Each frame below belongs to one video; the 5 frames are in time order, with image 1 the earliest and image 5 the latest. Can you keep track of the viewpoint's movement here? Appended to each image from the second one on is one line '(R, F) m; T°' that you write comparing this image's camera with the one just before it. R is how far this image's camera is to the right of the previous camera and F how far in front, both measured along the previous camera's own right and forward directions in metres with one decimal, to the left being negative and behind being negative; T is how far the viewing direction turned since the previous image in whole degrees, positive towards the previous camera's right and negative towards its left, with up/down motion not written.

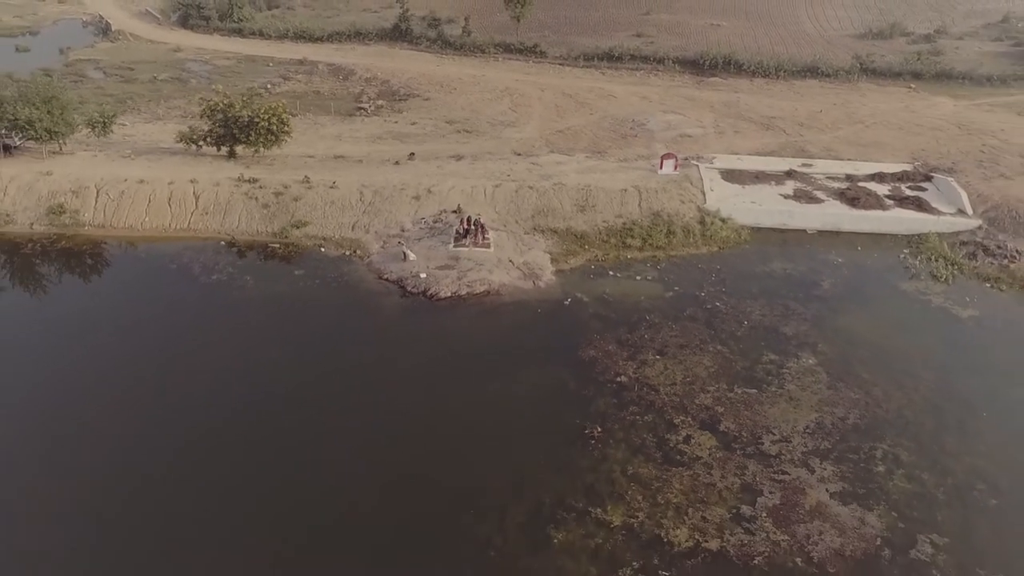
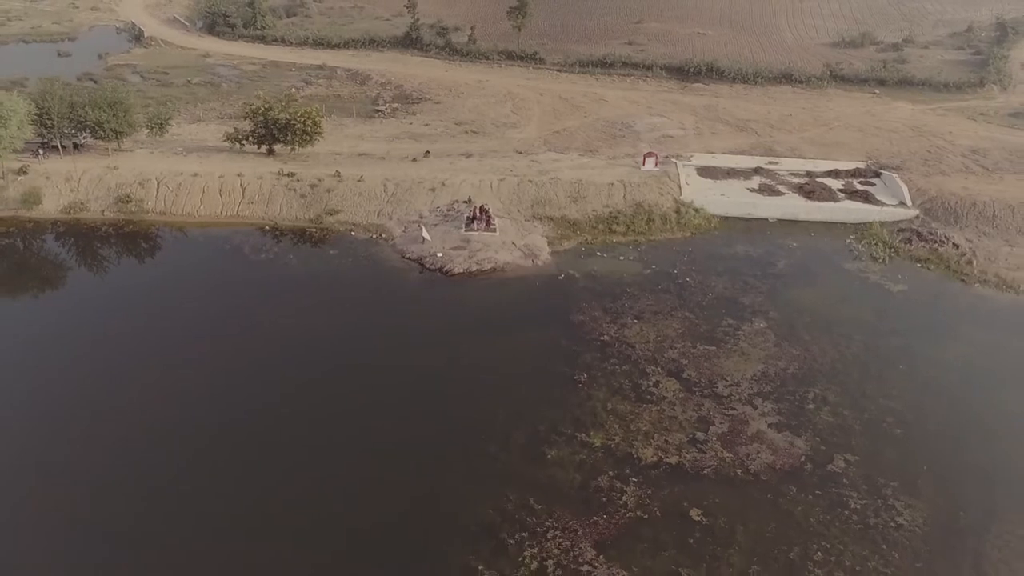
(-0.1, -3.2) m; 0°
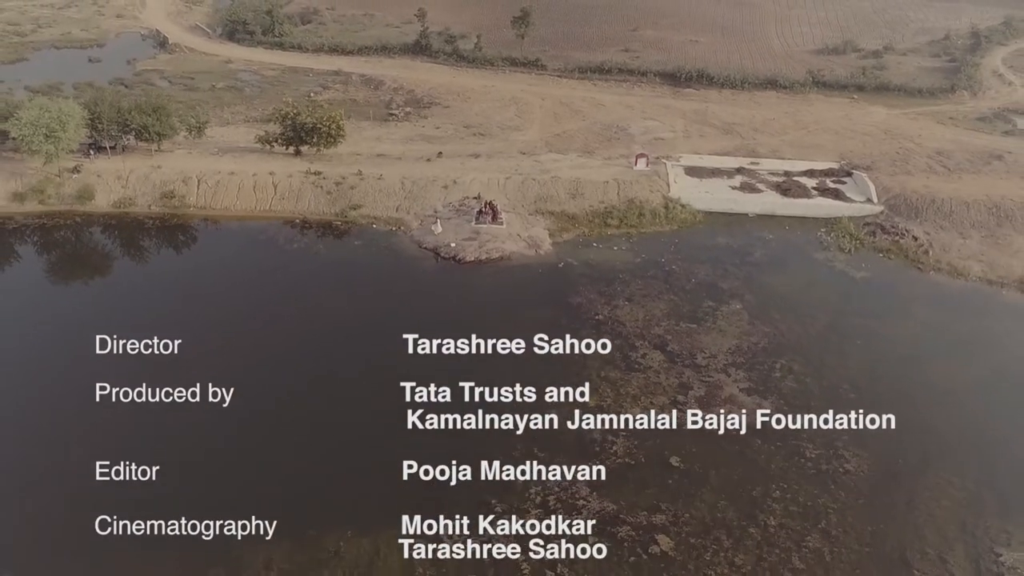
(-0.2, -2.5) m; 0°
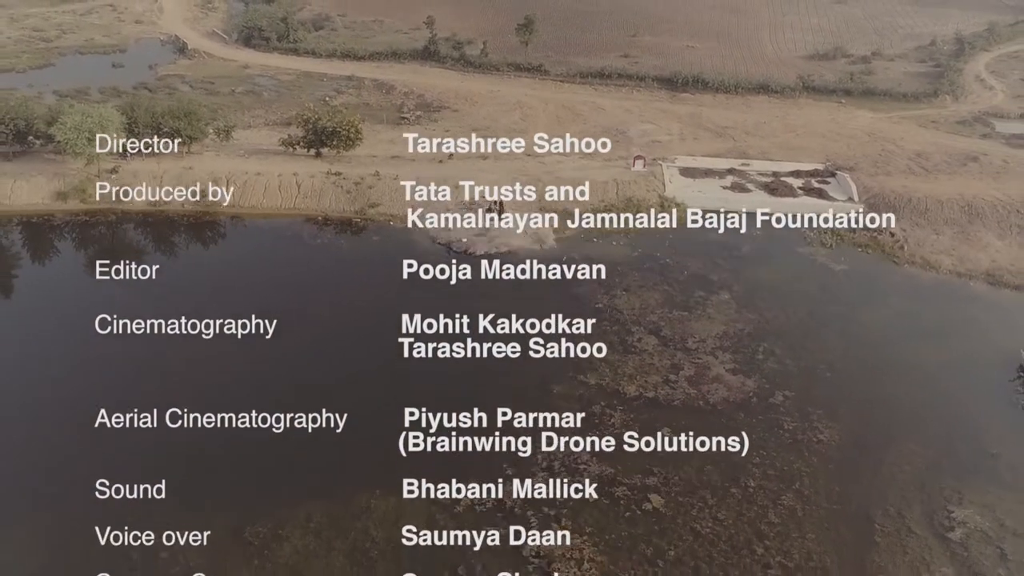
(-0.2, -2.0) m; 0°
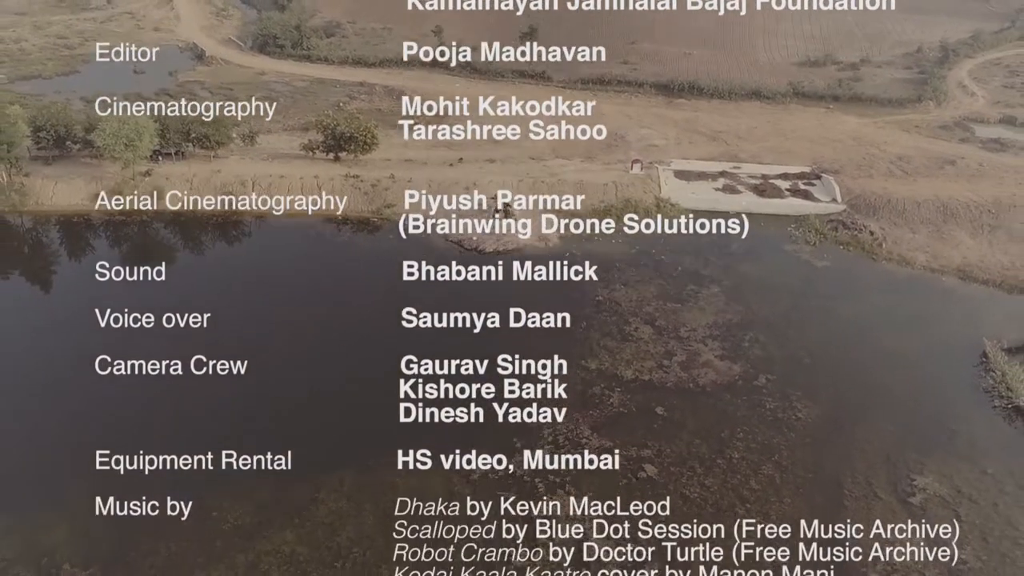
(-0.2, -2.0) m; 0°
